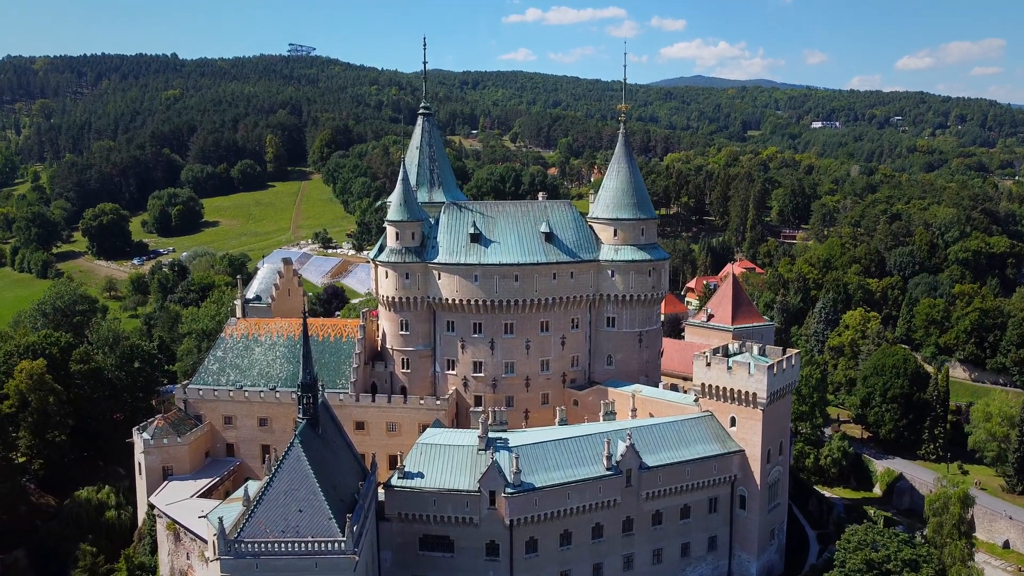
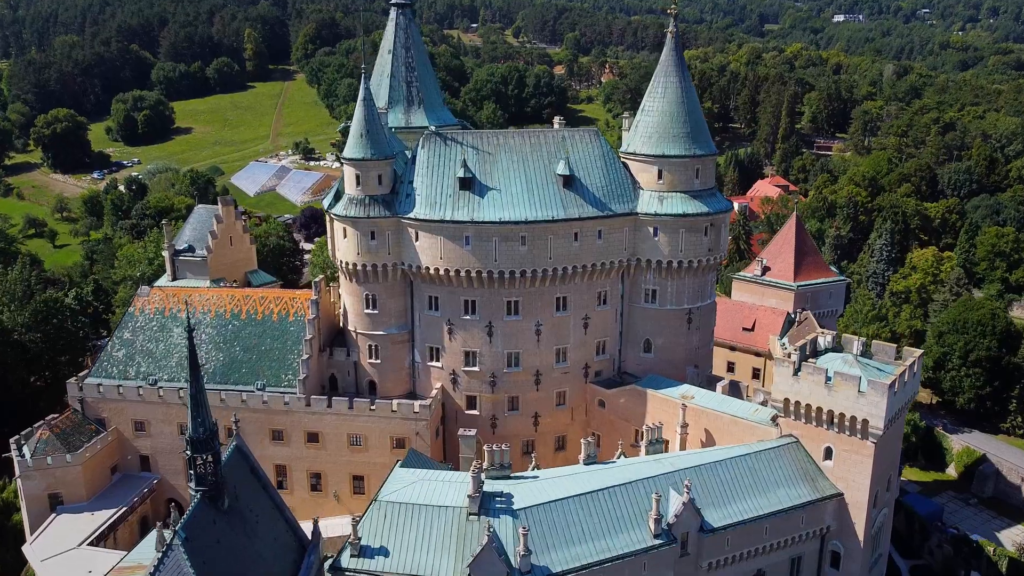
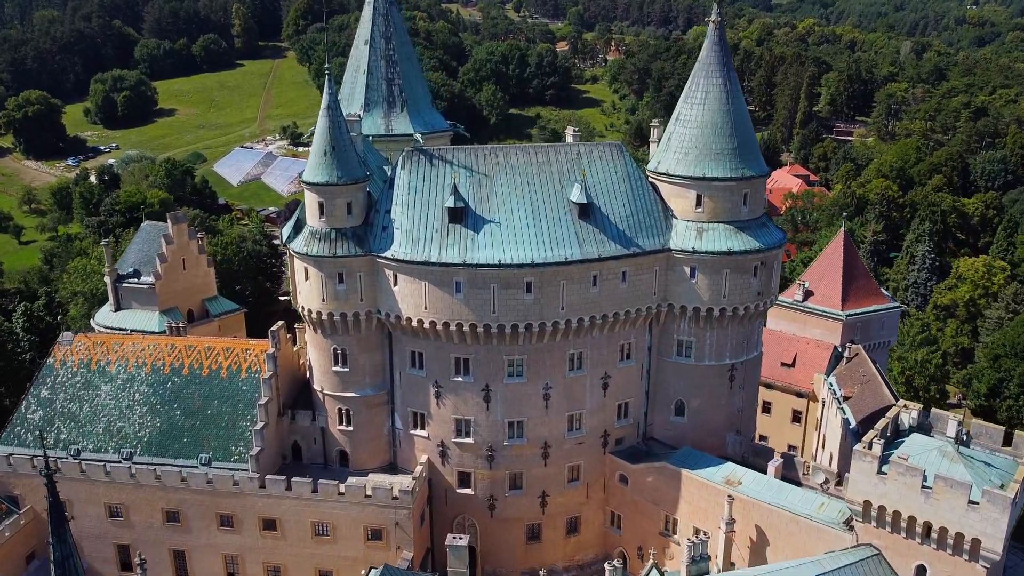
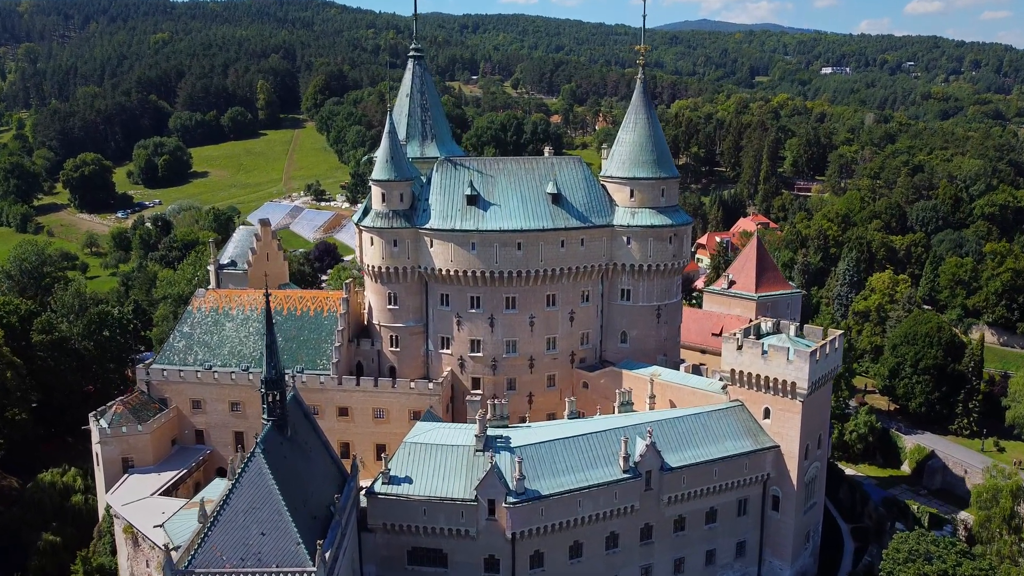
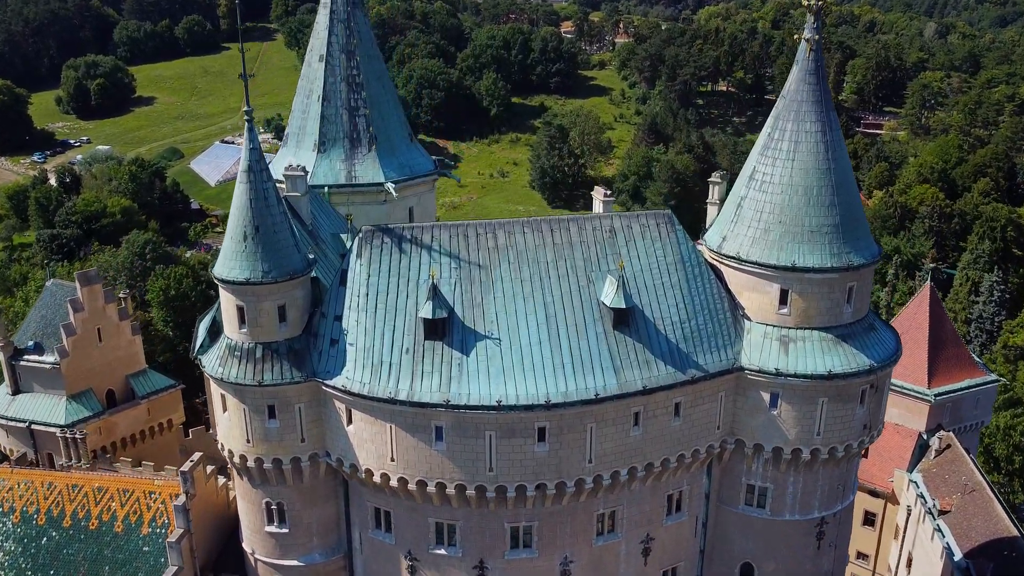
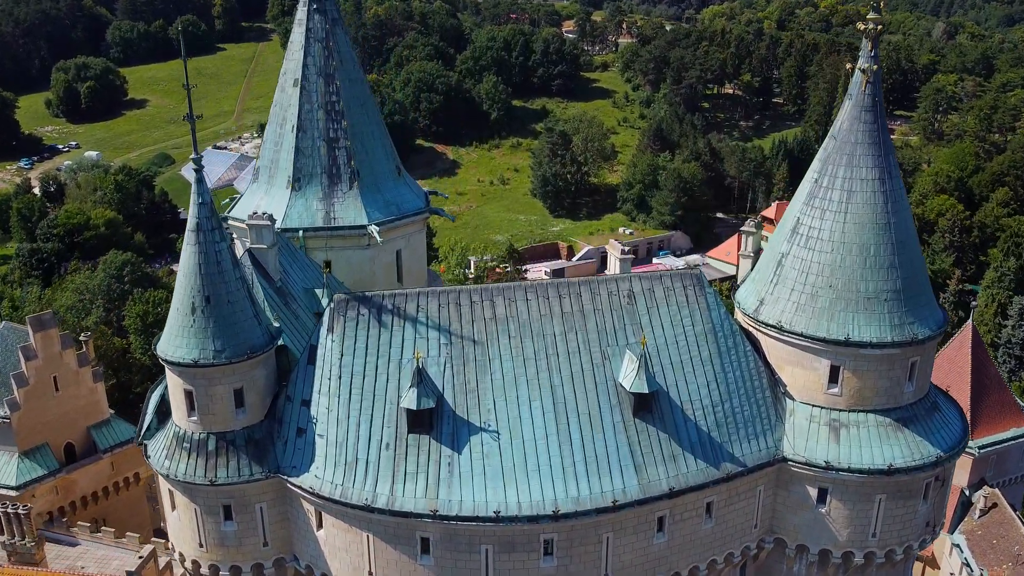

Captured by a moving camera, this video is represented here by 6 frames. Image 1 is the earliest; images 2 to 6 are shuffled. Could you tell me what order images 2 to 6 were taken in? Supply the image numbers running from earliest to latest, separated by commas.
4, 2, 3, 5, 6
